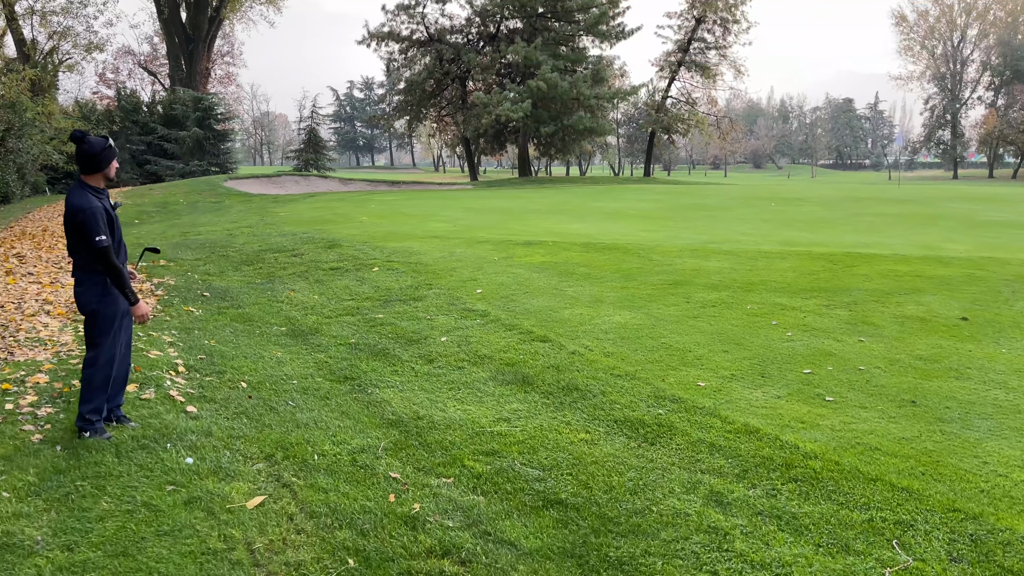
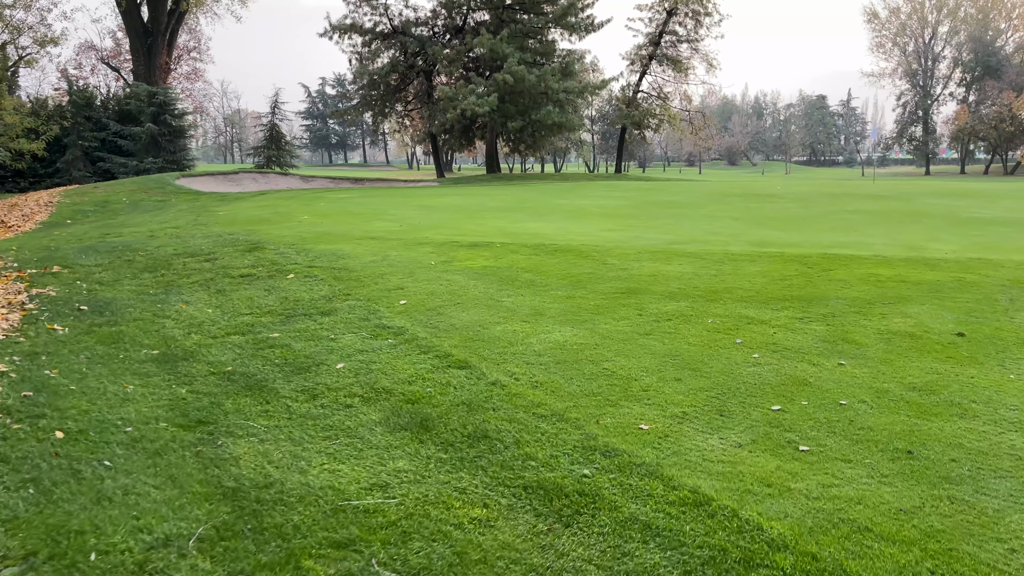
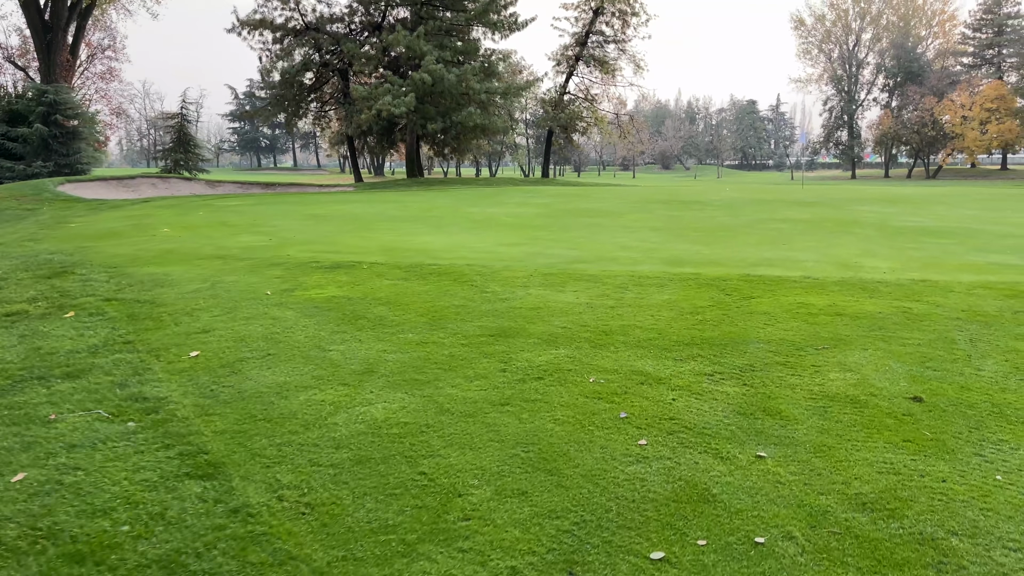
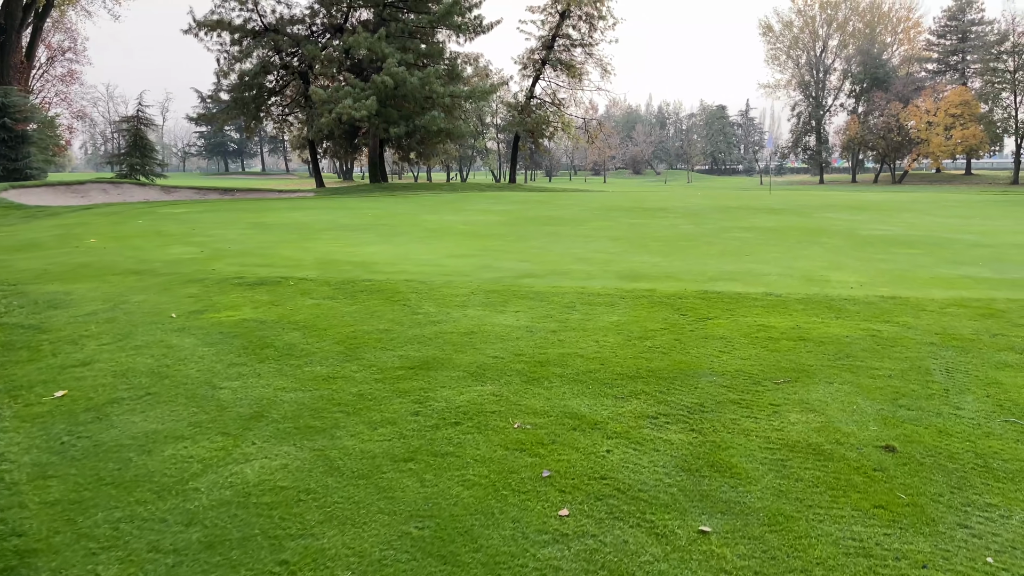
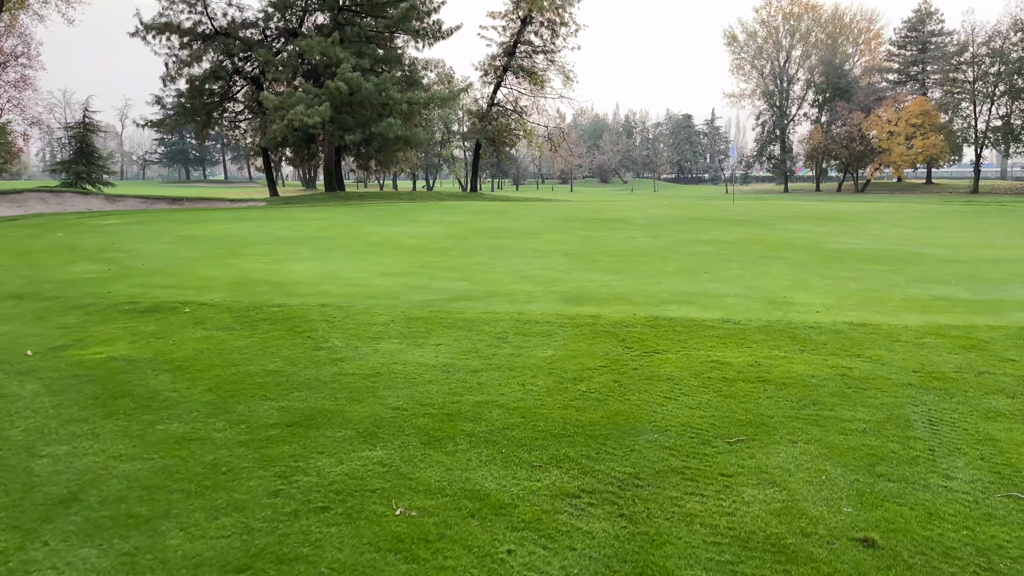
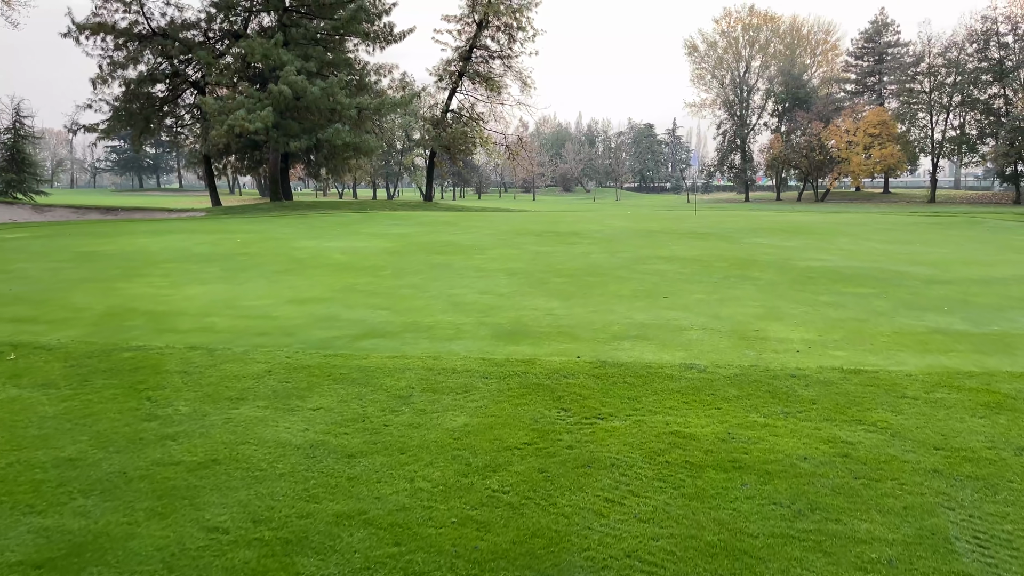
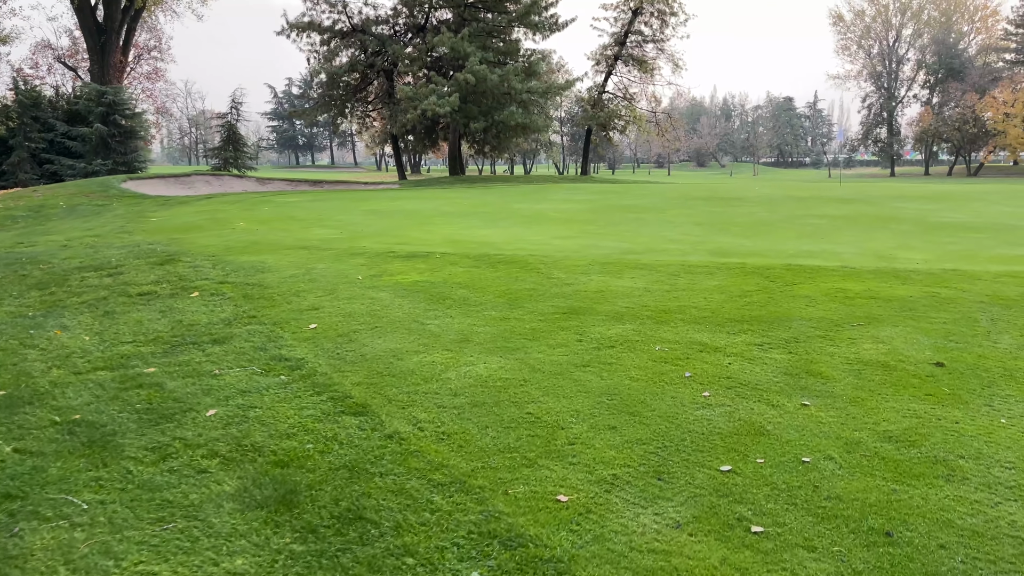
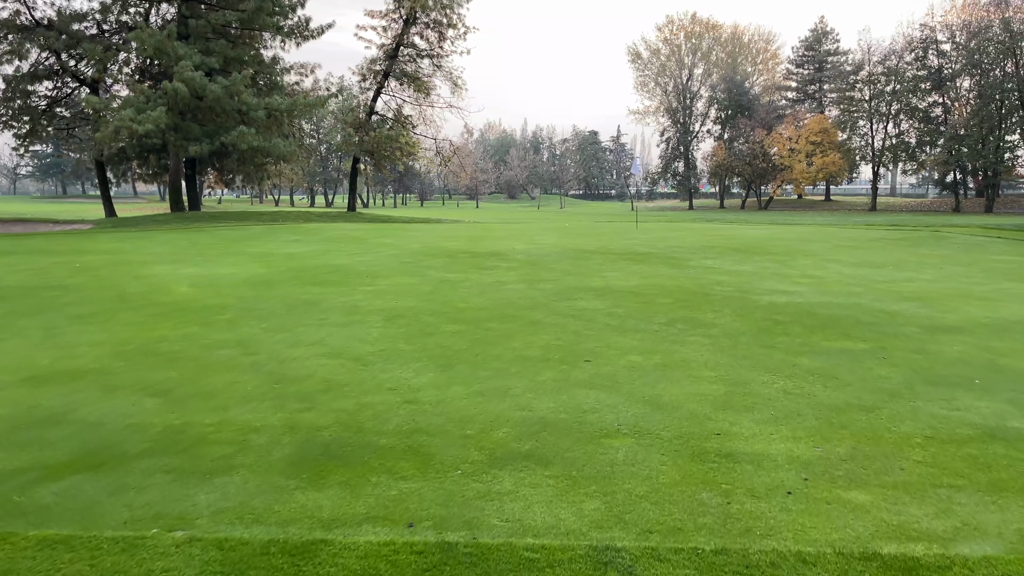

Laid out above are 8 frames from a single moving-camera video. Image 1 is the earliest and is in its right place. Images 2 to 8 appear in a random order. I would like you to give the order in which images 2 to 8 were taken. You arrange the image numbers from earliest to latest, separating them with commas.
2, 7, 3, 4, 5, 6, 8
